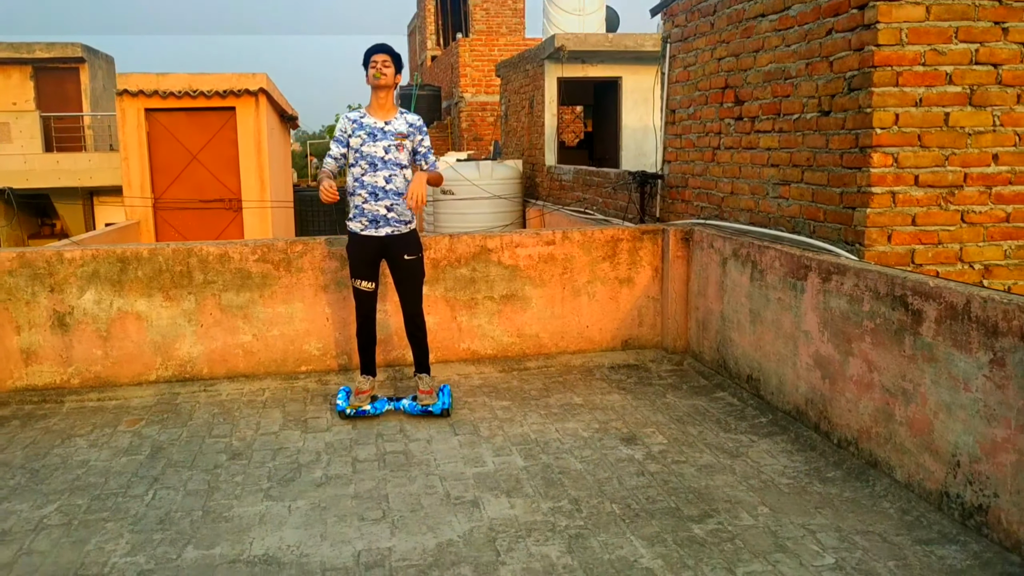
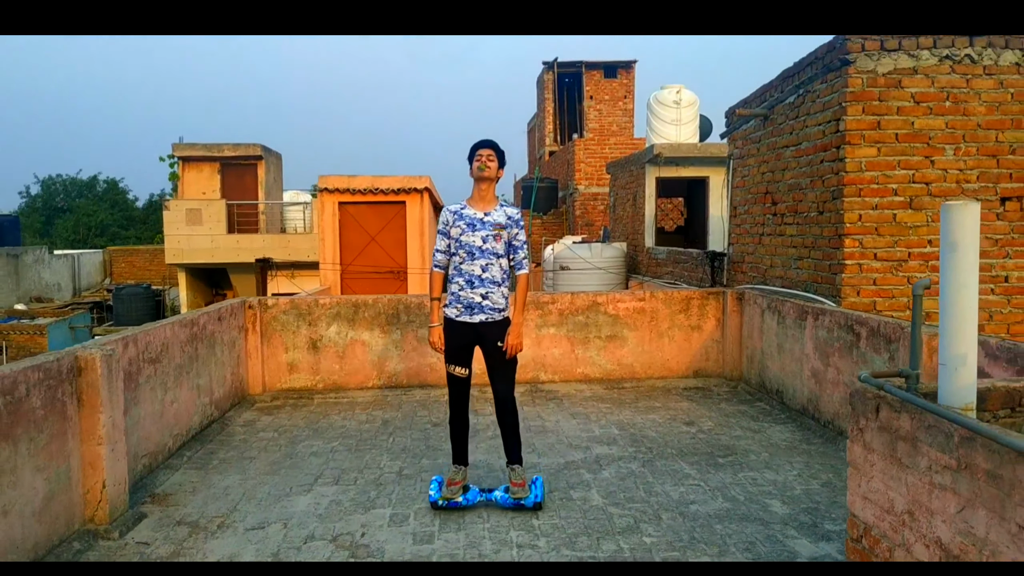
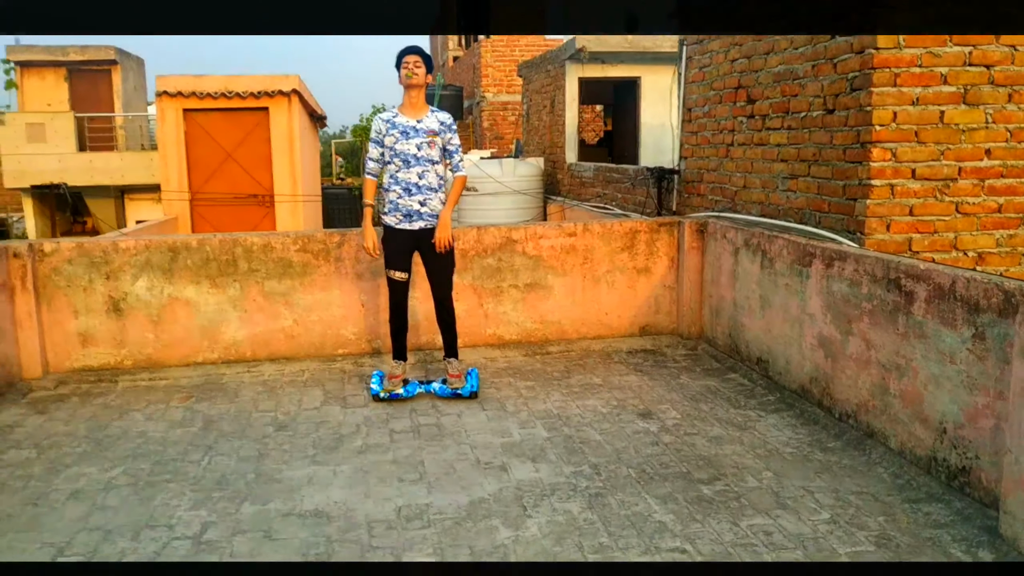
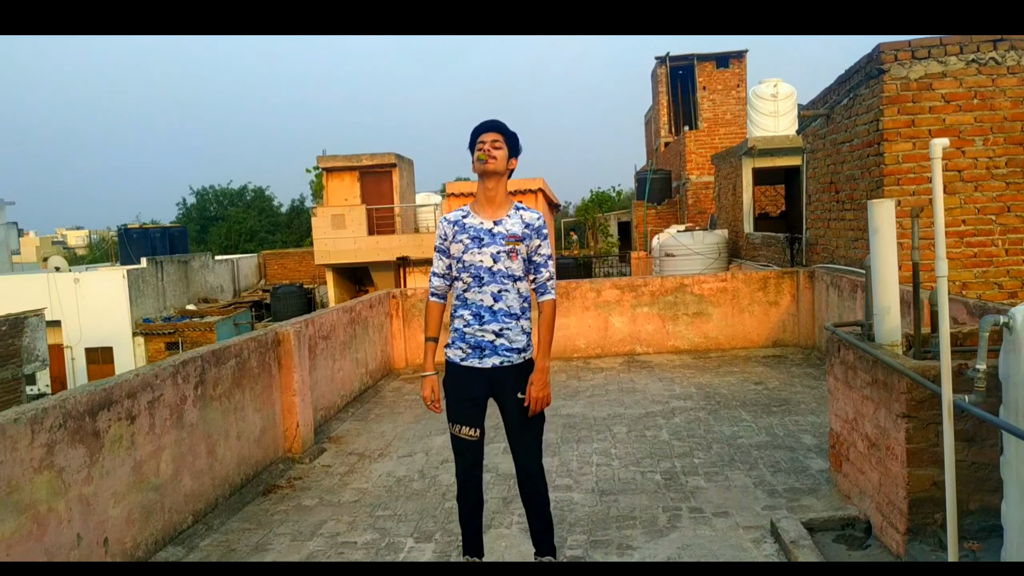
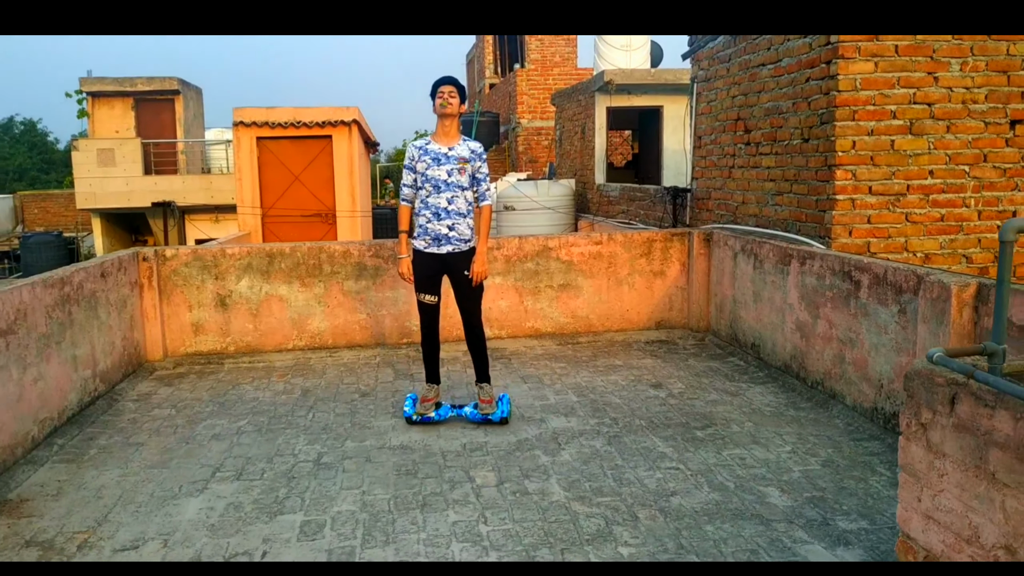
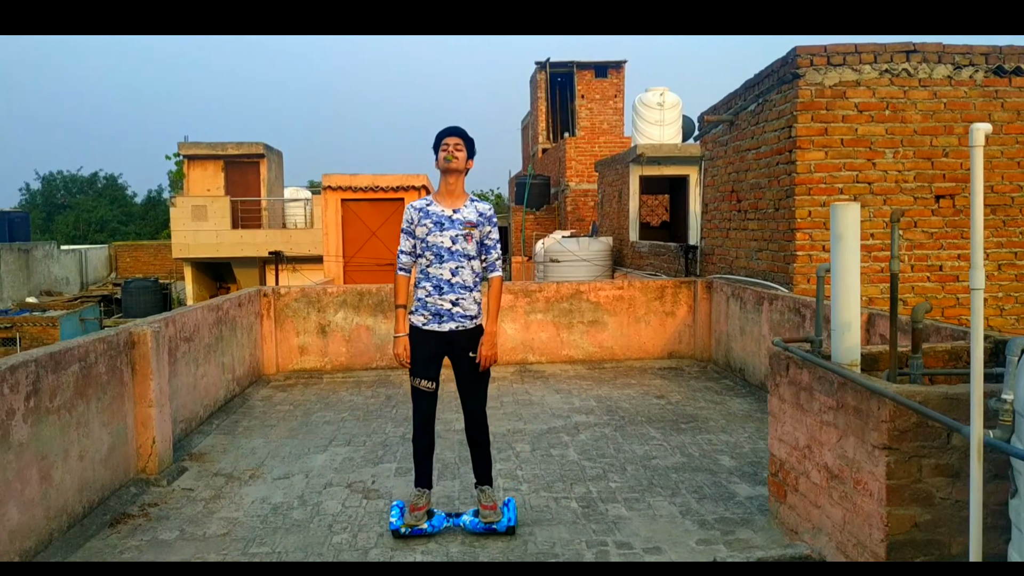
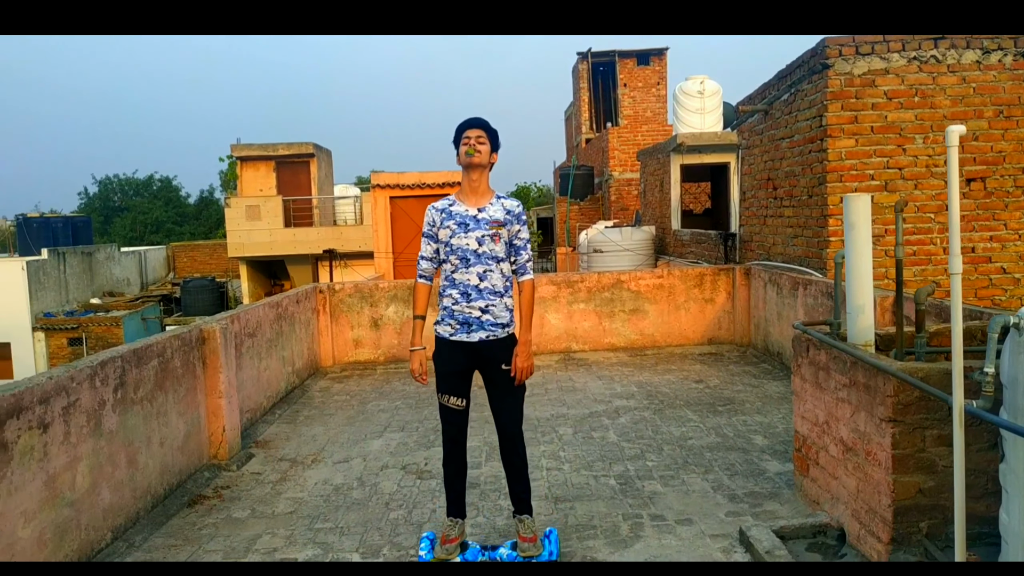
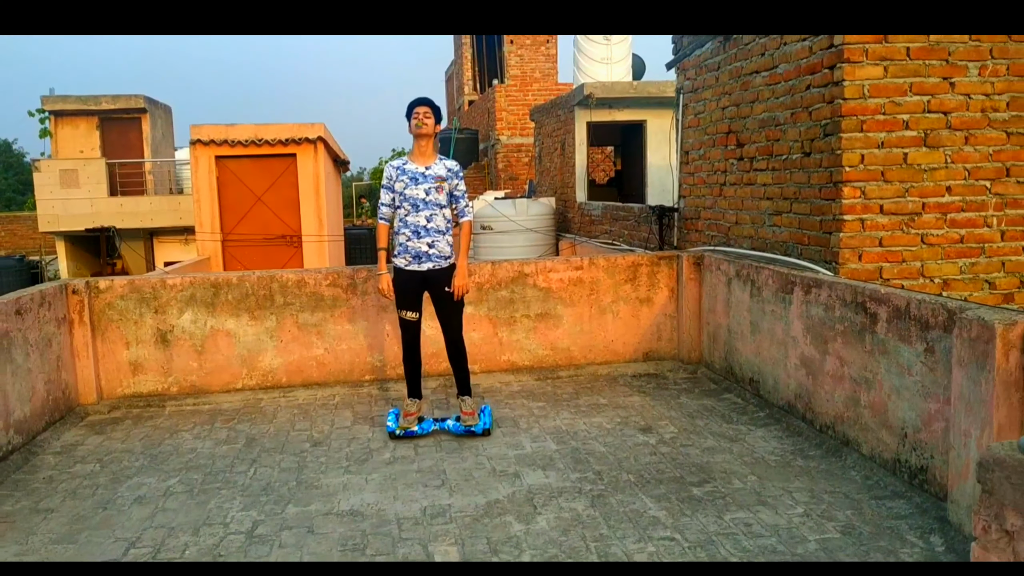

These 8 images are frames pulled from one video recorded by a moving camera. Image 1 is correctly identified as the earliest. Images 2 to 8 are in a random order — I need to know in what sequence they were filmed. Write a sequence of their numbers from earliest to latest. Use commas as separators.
3, 8, 5, 2, 6, 7, 4
